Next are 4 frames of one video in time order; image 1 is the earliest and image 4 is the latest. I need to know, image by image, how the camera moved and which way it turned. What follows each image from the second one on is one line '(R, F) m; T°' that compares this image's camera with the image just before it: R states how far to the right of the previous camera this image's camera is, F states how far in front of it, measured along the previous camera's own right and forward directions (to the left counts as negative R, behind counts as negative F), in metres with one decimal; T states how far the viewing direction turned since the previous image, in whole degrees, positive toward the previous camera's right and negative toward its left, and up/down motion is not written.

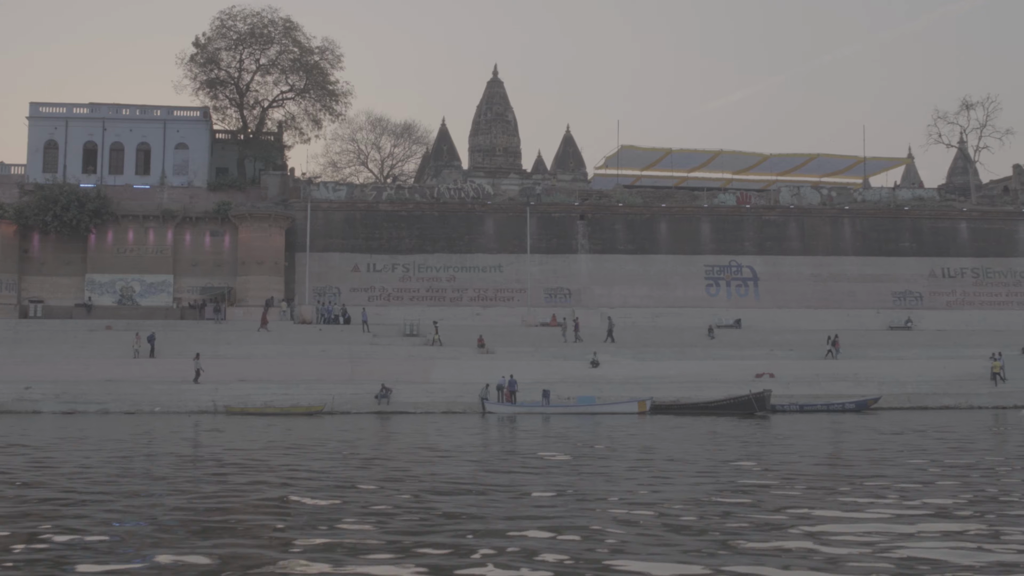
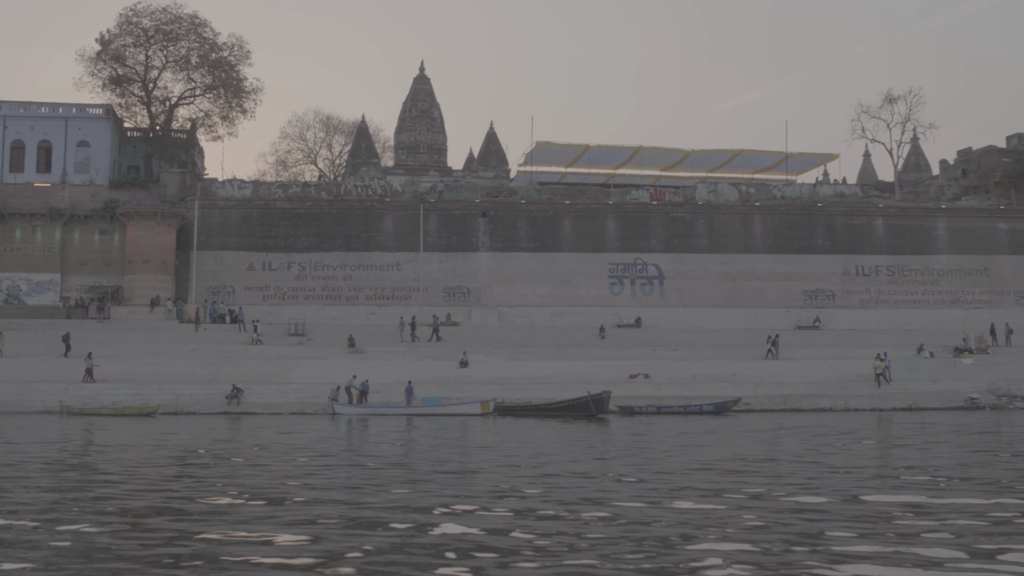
(+3.4, +0.6) m; -2°
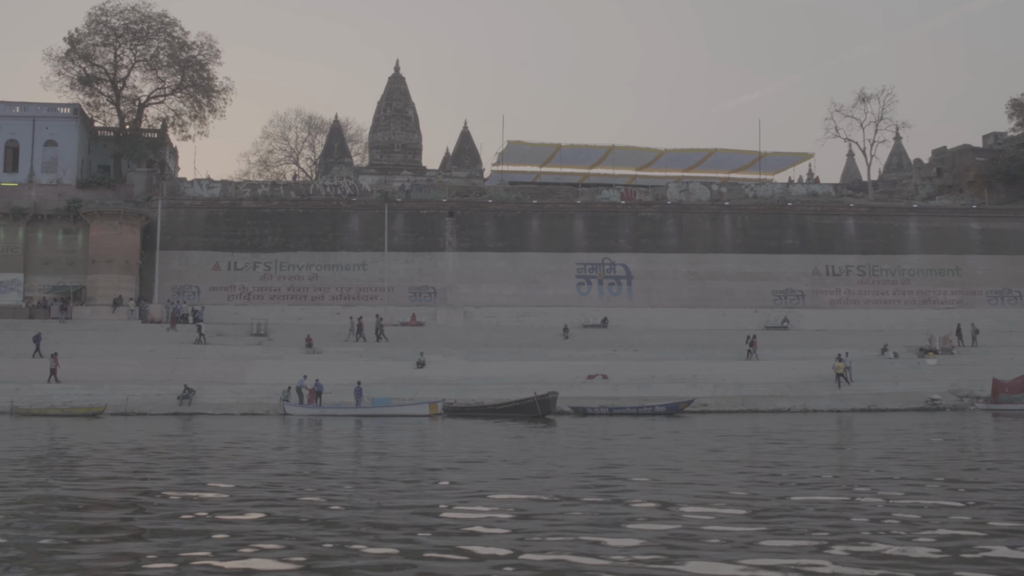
(+1.0, +0.2) m; 0°
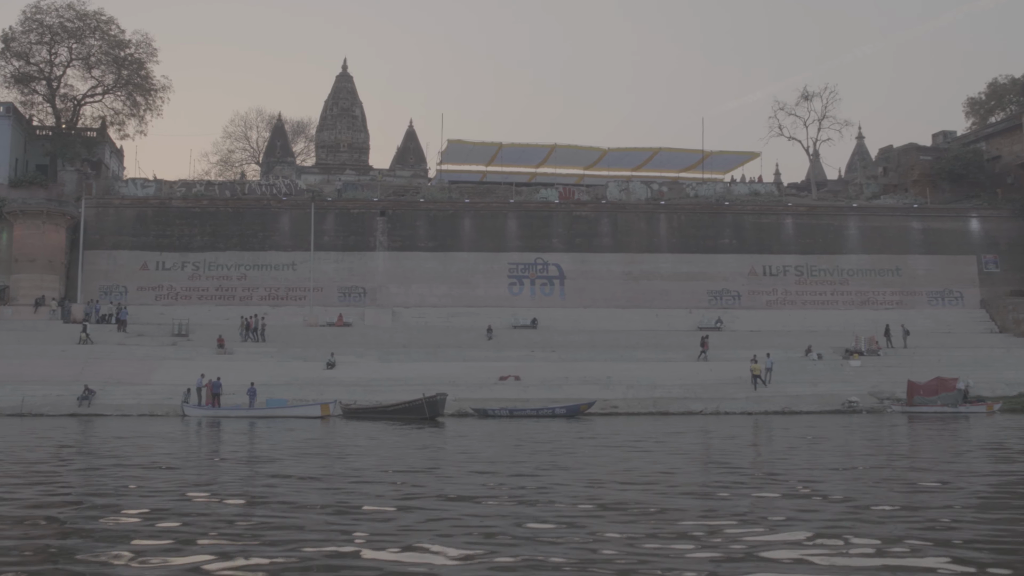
(+2.0, +0.4) m; -1°
